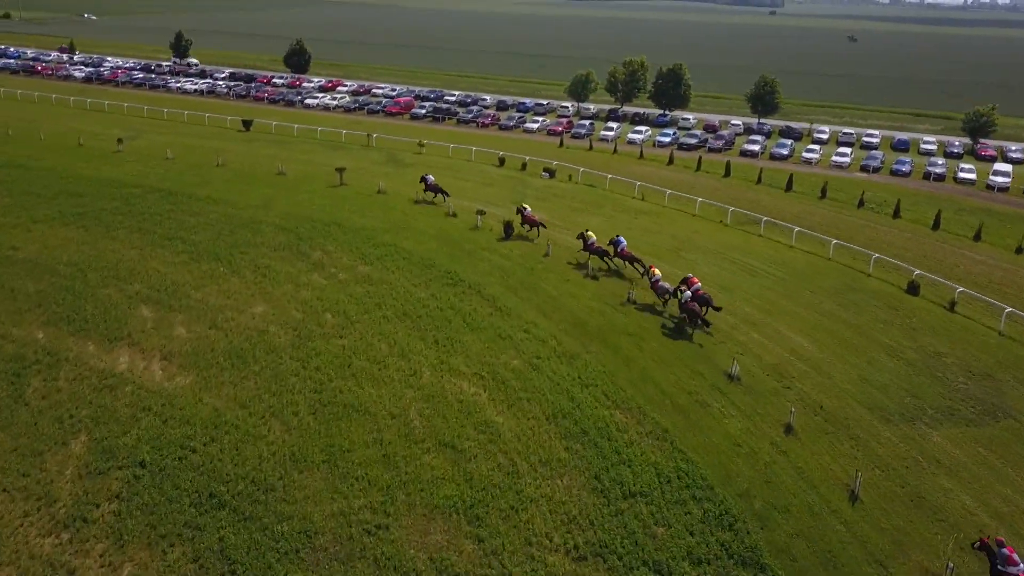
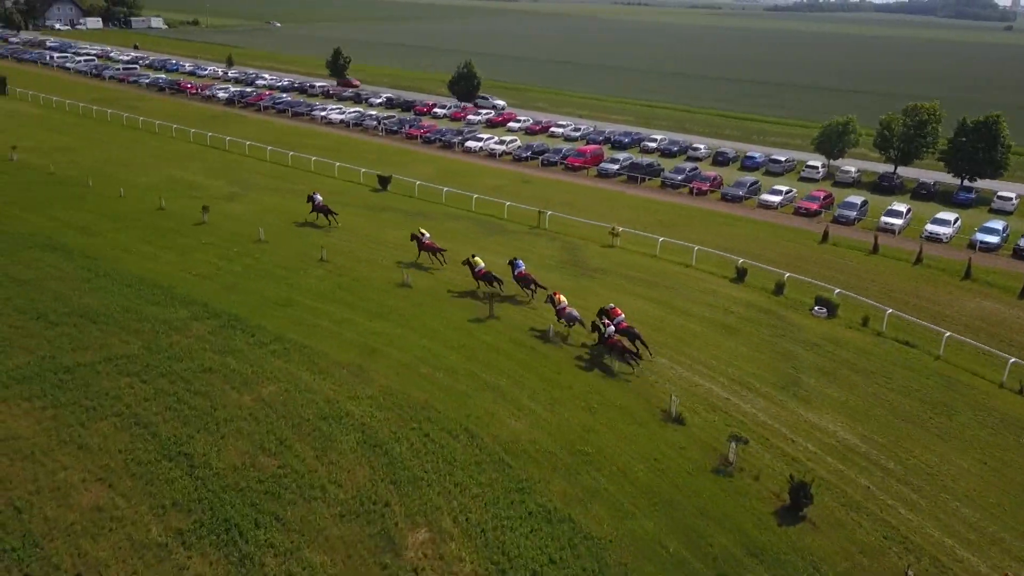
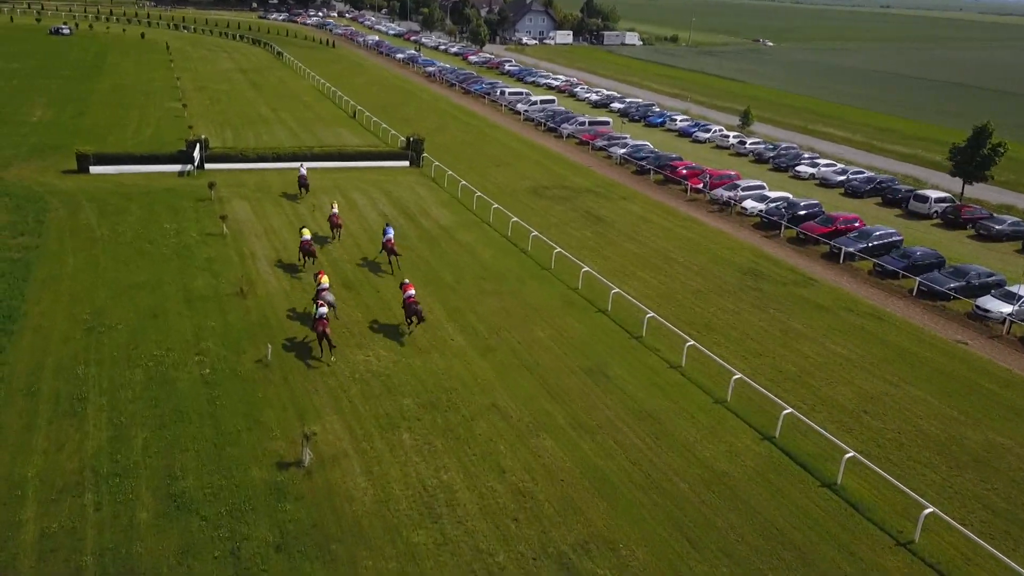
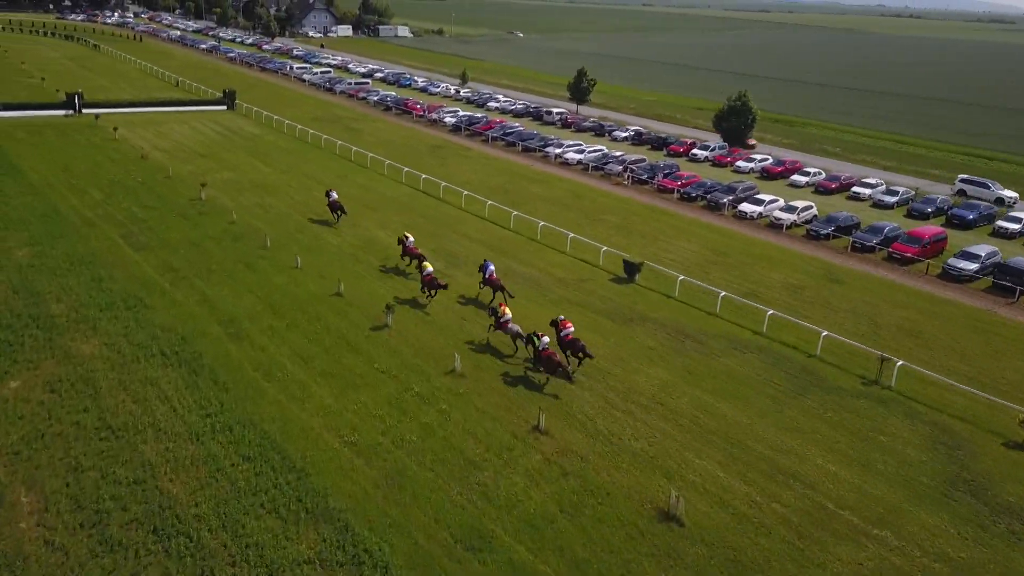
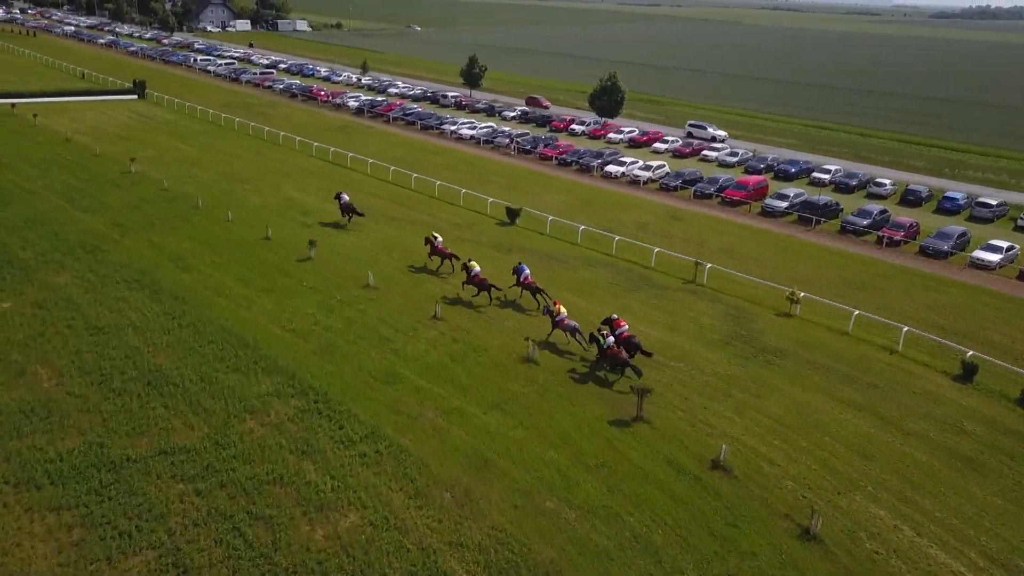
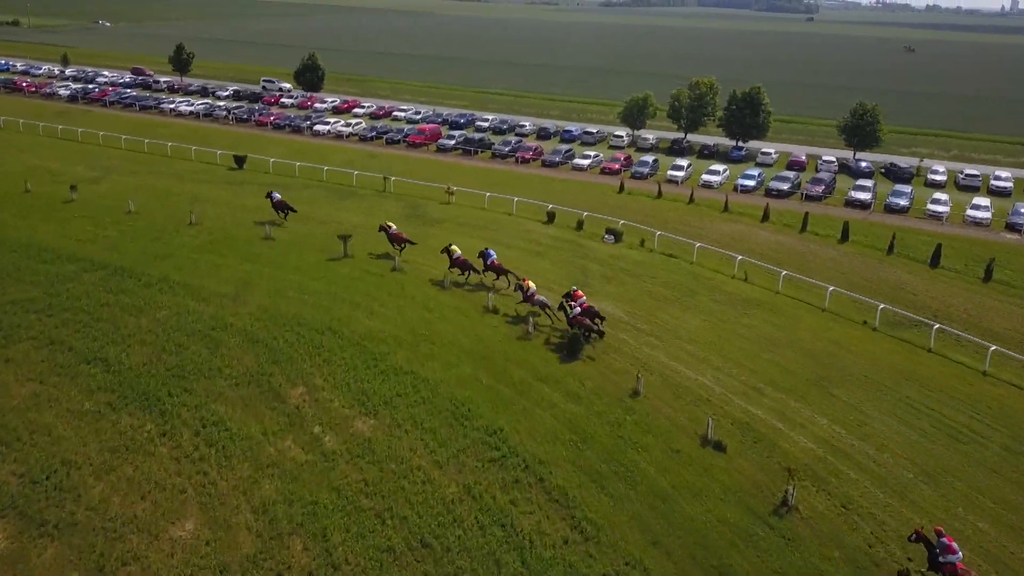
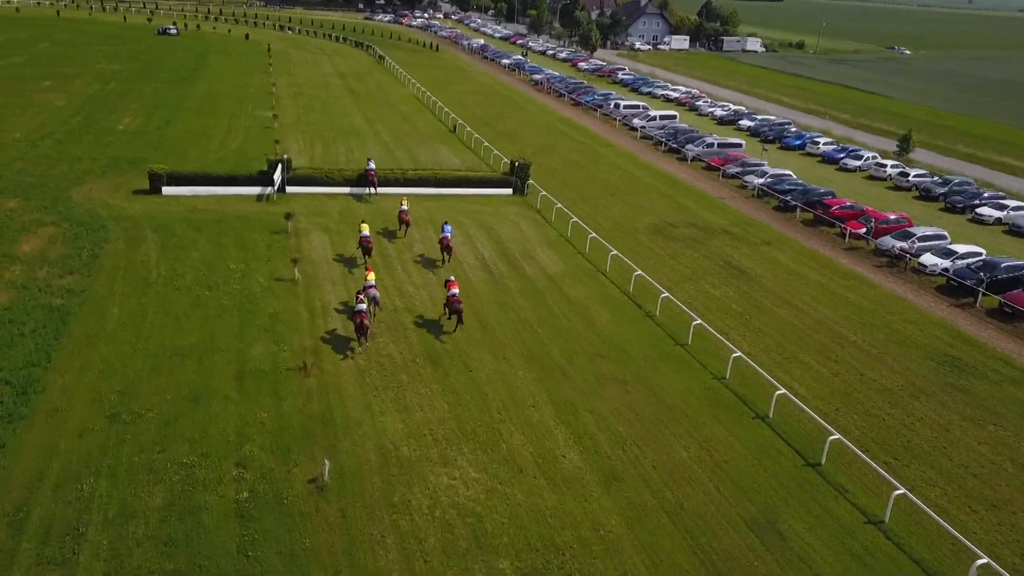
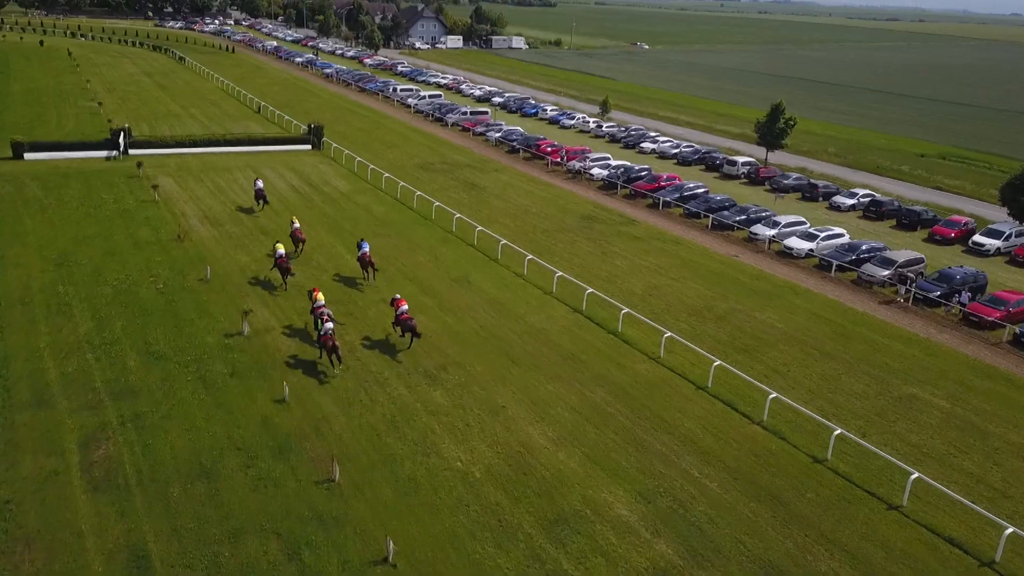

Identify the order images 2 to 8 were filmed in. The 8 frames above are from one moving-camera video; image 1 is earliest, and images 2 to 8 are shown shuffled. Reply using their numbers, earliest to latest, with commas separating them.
6, 2, 5, 4, 8, 3, 7
